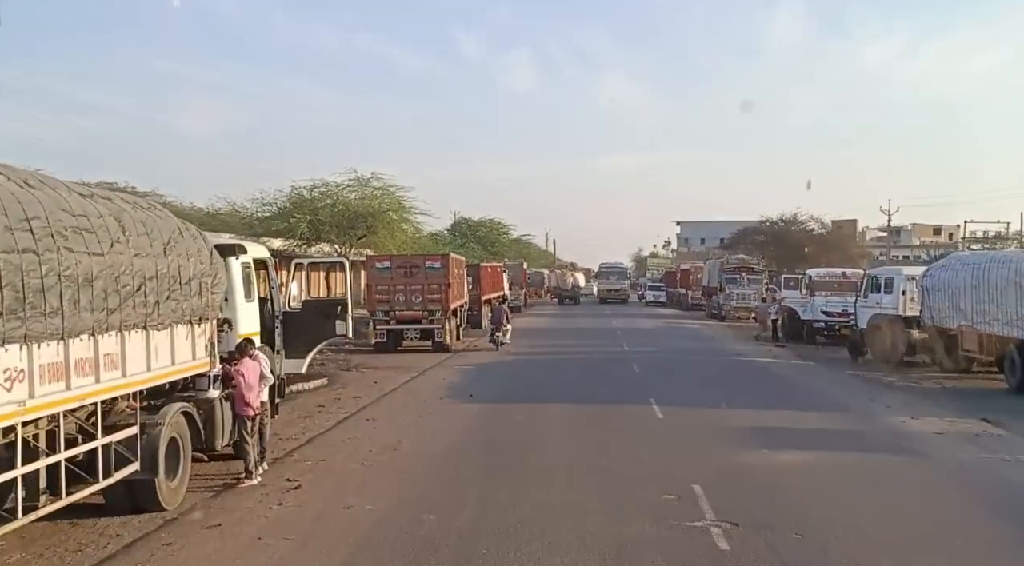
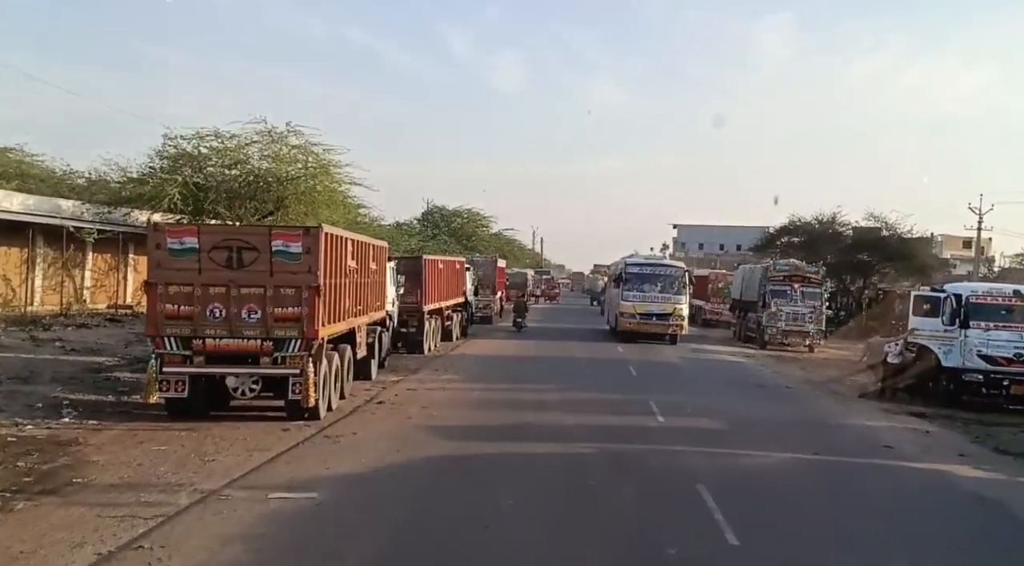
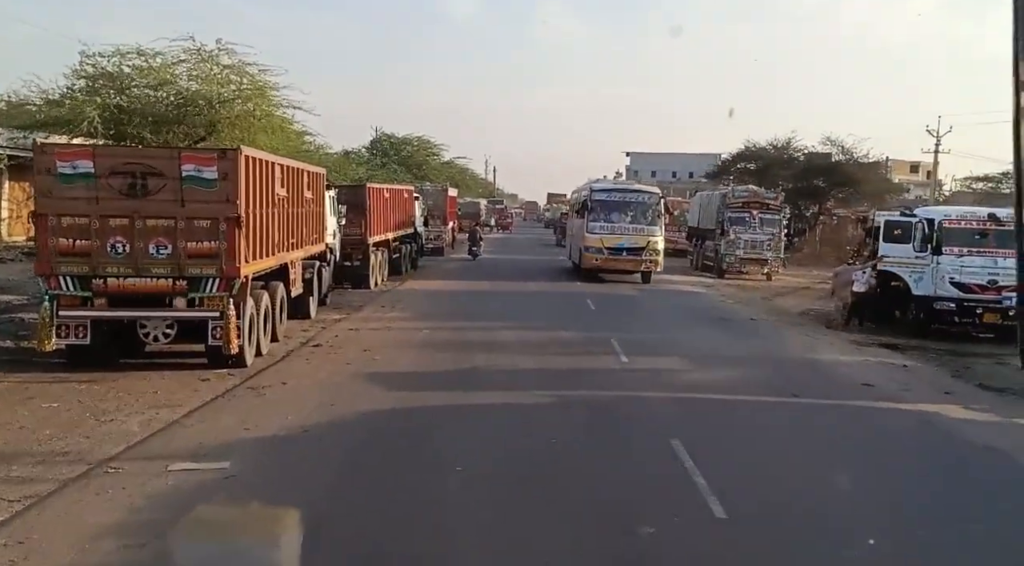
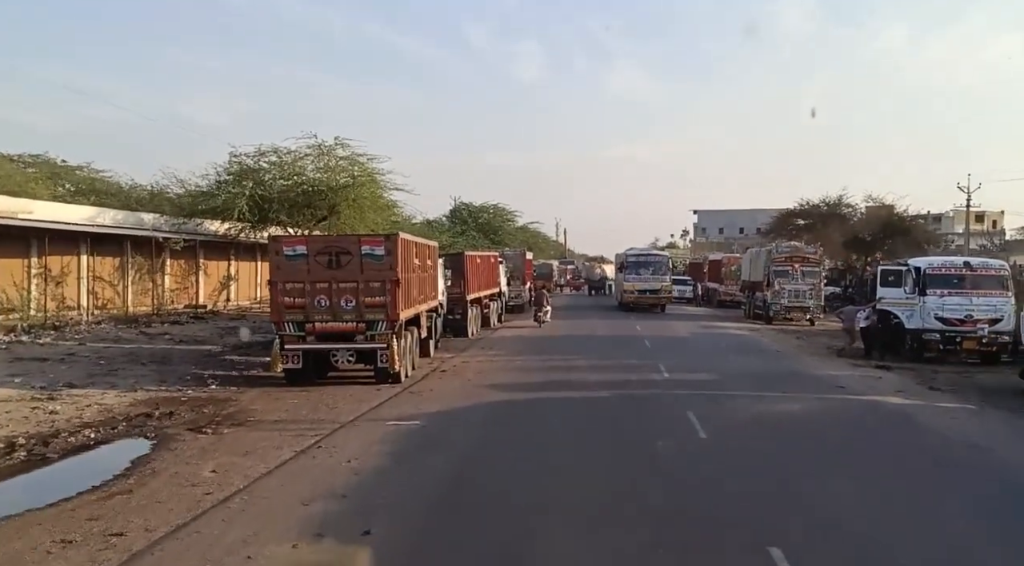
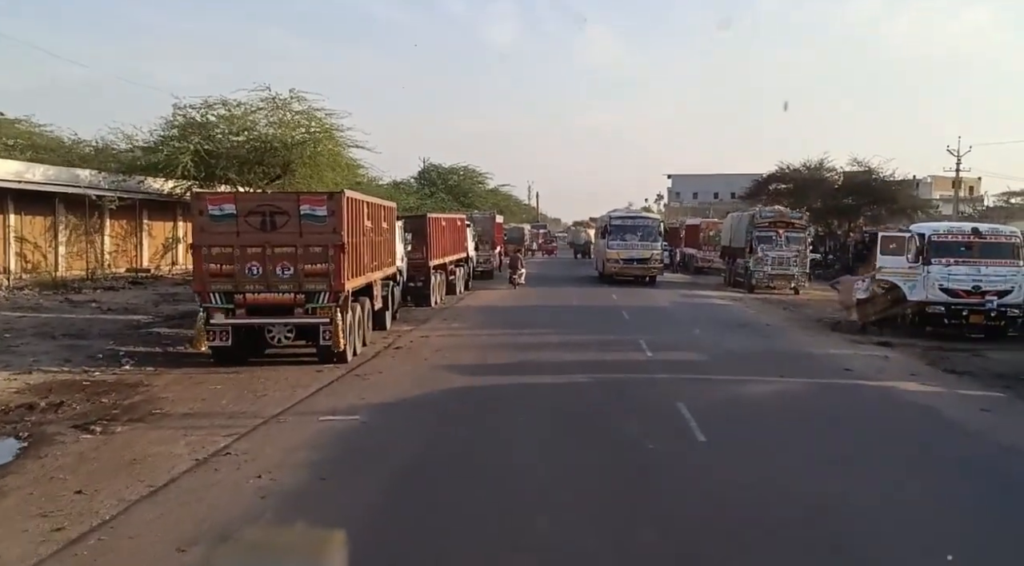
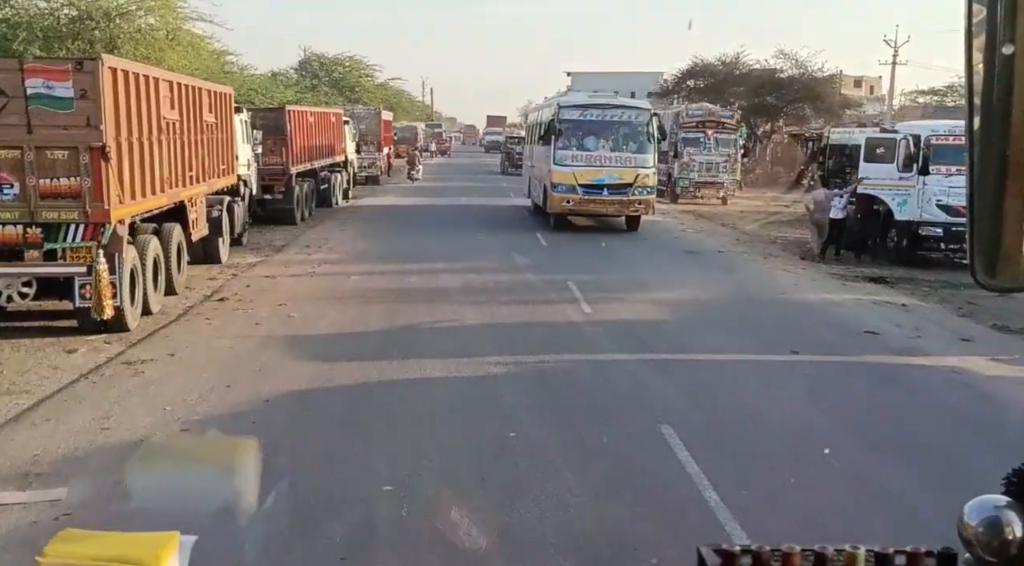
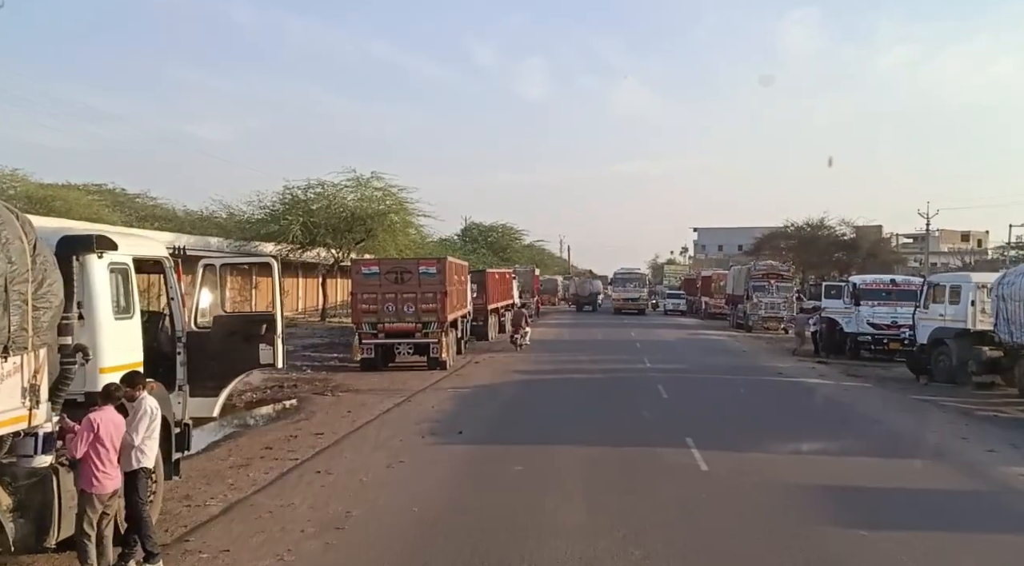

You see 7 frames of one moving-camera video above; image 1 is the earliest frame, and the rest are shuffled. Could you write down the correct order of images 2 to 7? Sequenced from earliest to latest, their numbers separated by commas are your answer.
7, 4, 5, 2, 3, 6
